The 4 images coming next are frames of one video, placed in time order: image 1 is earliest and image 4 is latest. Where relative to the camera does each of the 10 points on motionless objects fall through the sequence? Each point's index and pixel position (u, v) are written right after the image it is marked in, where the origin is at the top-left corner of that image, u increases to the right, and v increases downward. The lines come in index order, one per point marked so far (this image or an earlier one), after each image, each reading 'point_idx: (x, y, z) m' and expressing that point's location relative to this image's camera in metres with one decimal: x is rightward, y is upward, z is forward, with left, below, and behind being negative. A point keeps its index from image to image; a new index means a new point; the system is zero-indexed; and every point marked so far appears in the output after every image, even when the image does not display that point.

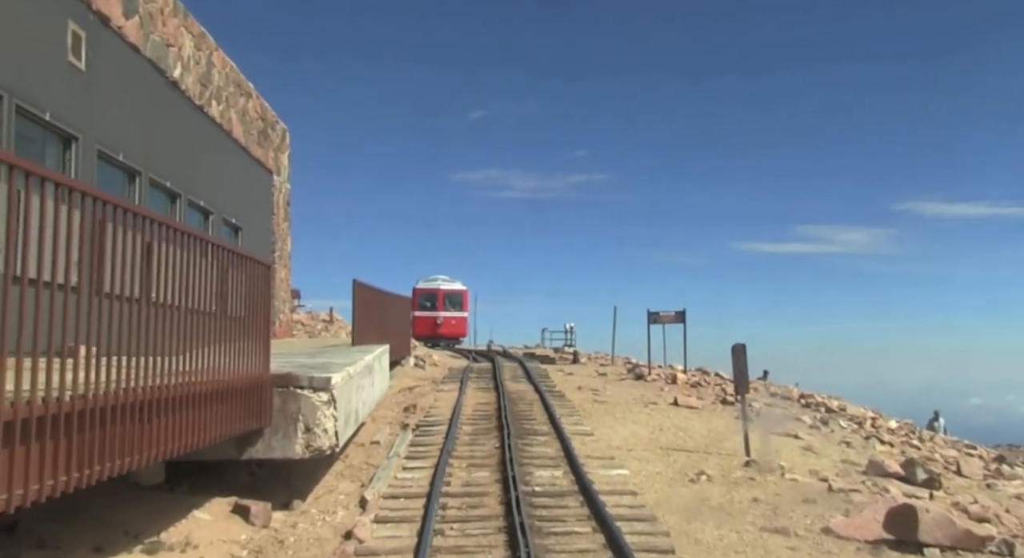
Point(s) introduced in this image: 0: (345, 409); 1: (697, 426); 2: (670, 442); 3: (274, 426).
0: (-1.9, -1.5, +9.8) m
1: (+3.0, -2.4, +14.1) m
2: (+2.3, -2.4, +12.3) m
3: (-2.4, -1.5, +8.7) m
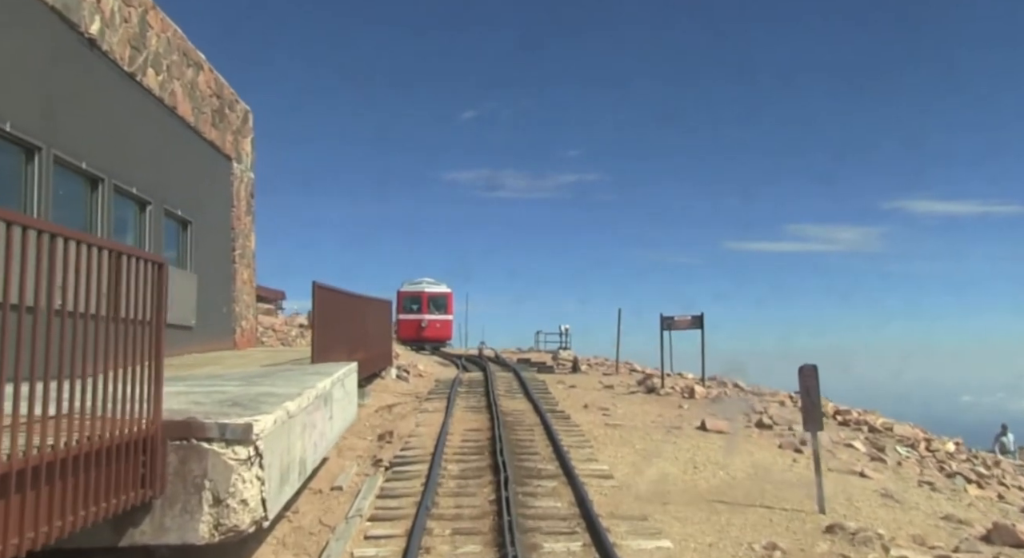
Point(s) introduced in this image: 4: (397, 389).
0: (-1.9, -1.5, +7.1) m
1: (+3.0, -2.4, +11.4) m
2: (+2.3, -2.4, +9.6) m
3: (-2.4, -1.5, +6.0) m
4: (-2.7, -2.5, +19.8) m
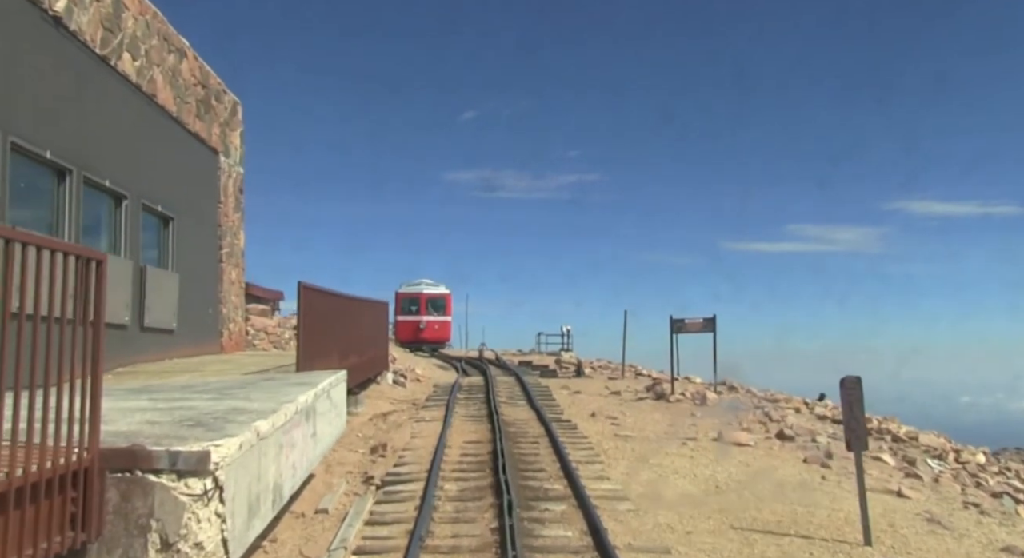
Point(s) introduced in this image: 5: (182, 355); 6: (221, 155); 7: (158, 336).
0: (-1.9, -1.5, +6.1) m
1: (+3.0, -2.4, +10.4) m
2: (+2.3, -2.4, +8.6) m
3: (-2.4, -1.5, +5.0) m
4: (-2.6, -2.5, +18.8) m
5: (-6.0, -1.4, +15.6) m
6: (-6.2, +2.6, +18.2) m
7: (-6.0, -1.0, +14.4) m
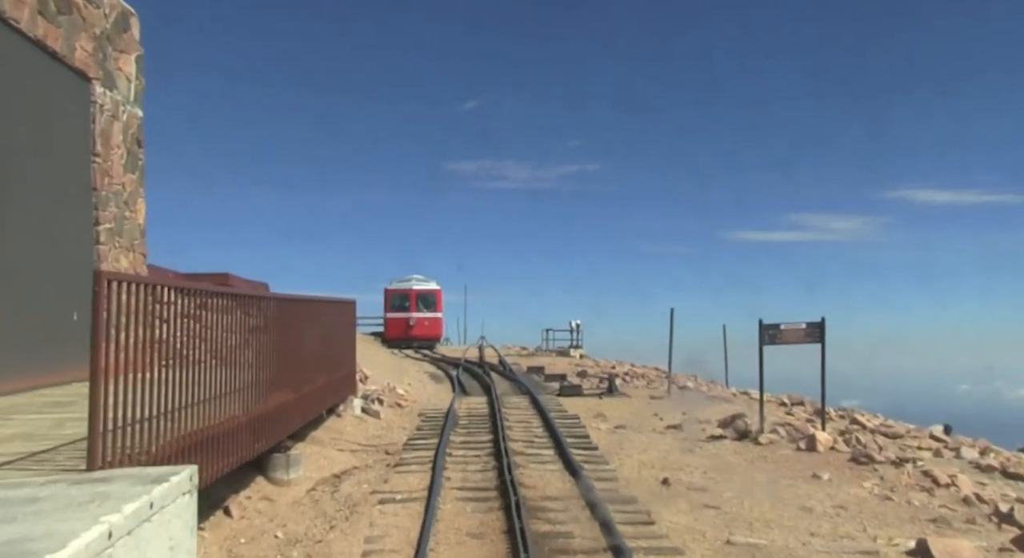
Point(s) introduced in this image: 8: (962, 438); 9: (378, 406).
0: (-1.6, -1.5, +0.2) m
1: (+3.3, -2.3, +4.5) m
2: (+2.6, -2.3, +2.8) m
3: (-2.1, -1.5, -0.9) m
4: (-2.3, -2.4, +13.0) m
5: (-5.7, -1.3, +9.7) m
6: (-5.9, +2.8, +12.3) m
7: (-5.7, -0.9, +8.5) m
8: (+8.0, -2.8, +15.2) m
9: (-2.4, -2.3, +15.6) m
